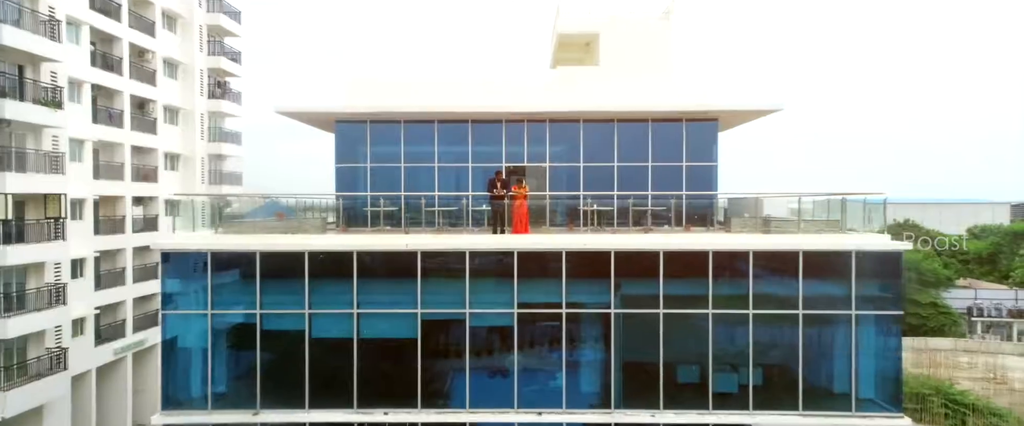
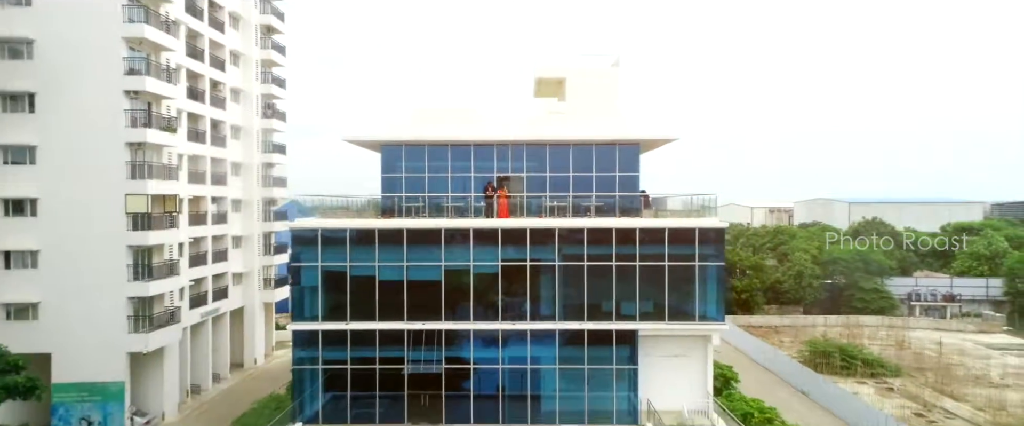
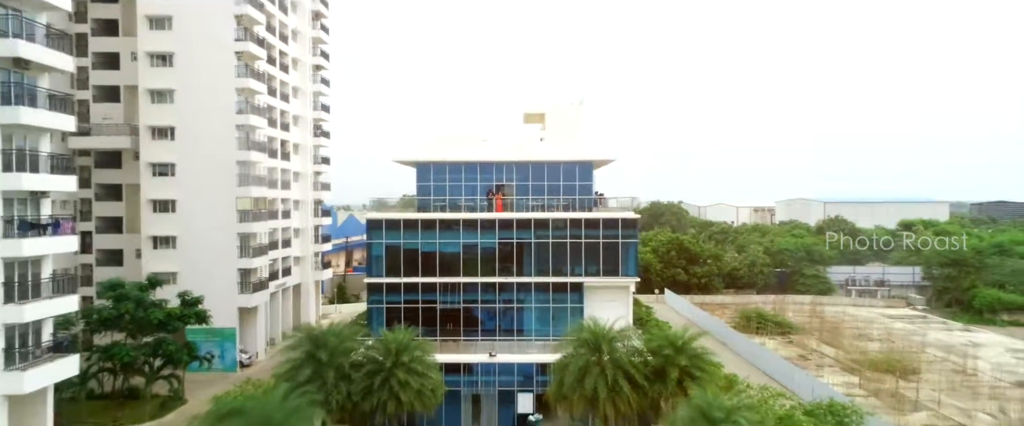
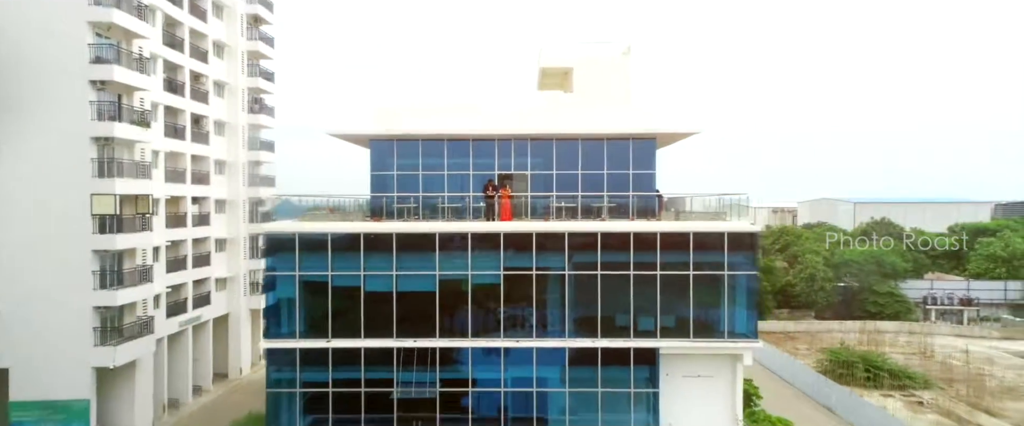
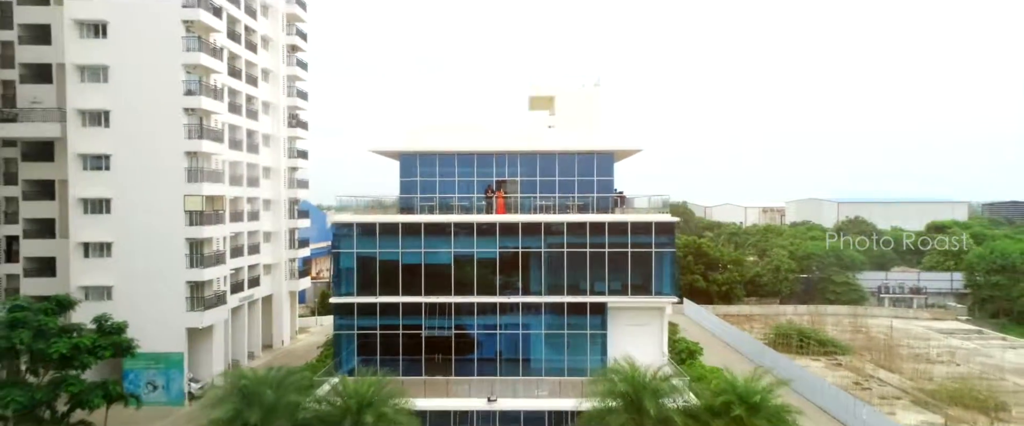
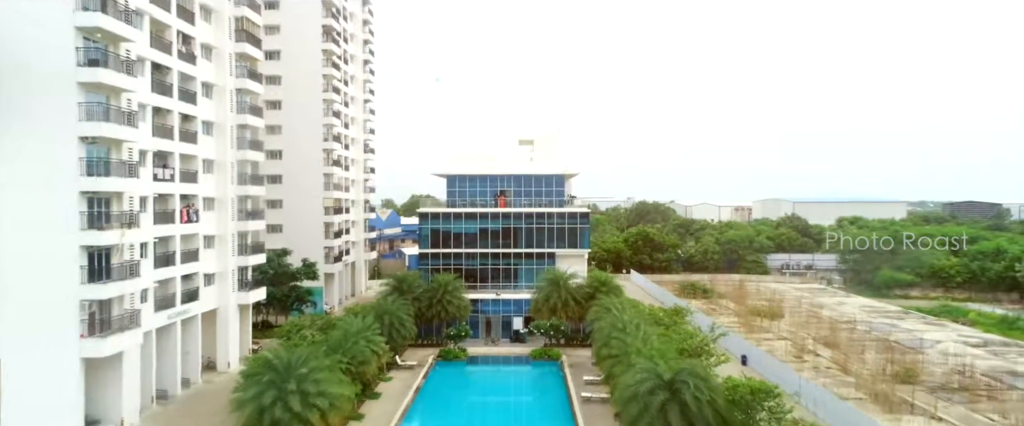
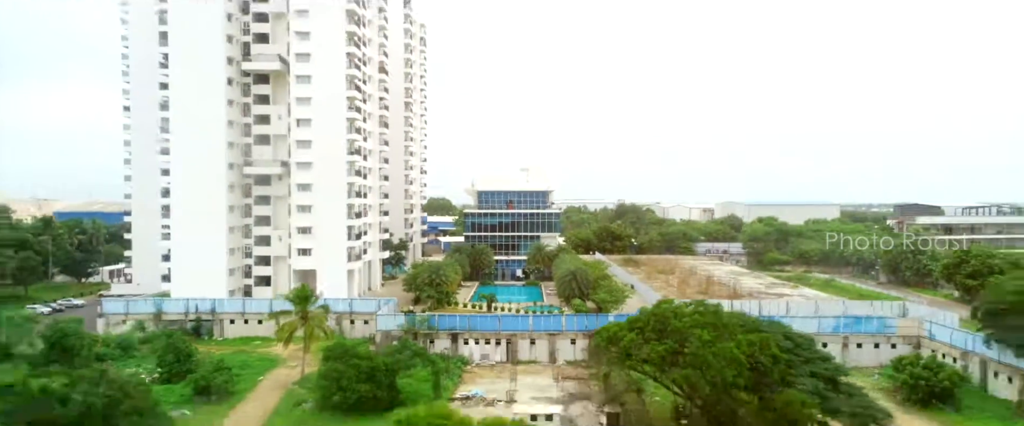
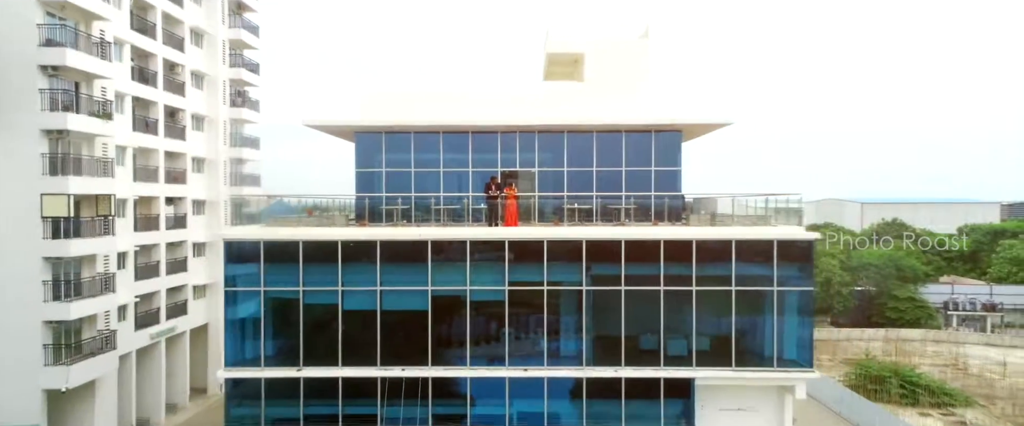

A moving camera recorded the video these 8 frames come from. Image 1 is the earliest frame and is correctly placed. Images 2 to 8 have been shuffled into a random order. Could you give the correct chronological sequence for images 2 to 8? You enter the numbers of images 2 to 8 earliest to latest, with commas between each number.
8, 4, 2, 5, 3, 6, 7
